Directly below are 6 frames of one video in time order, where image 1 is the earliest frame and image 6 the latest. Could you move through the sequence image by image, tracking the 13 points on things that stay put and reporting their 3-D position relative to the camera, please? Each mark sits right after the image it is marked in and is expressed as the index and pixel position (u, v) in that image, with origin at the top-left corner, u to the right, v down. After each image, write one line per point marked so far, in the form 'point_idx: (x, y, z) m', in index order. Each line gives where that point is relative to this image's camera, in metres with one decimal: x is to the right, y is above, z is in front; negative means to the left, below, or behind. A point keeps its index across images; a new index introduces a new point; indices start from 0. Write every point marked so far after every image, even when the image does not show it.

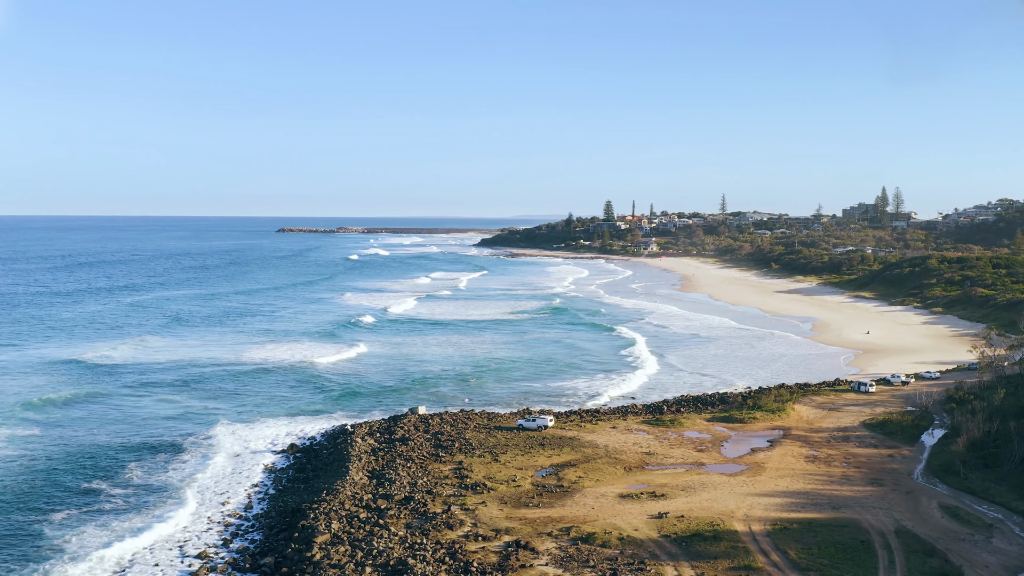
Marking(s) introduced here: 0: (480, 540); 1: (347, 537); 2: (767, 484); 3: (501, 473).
0: (-0.7, -5.5, +15.4) m
1: (-3.6, -5.5, +15.6) m
2: (+6.7, -5.1, +18.6) m
3: (-0.3, -5.0, +19.3) m
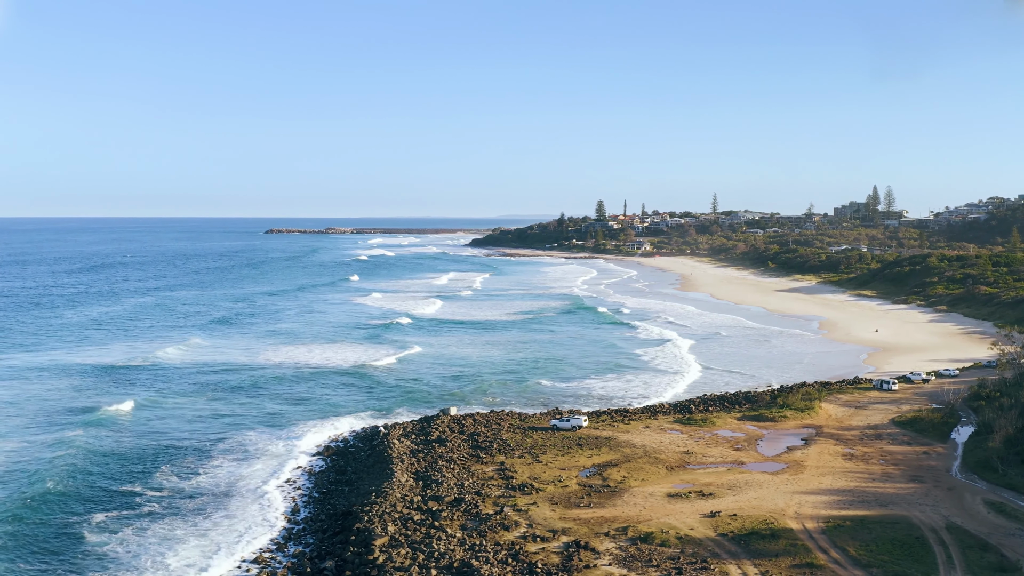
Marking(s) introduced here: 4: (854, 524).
0: (+0.6, -5.5, +15.4) m
1: (-2.3, -5.5, +15.5) m
2: (+7.9, -5.1, +18.8) m
3: (+0.9, -5.0, +19.3) m
4: (+7.7, -5.3, +16.0) m
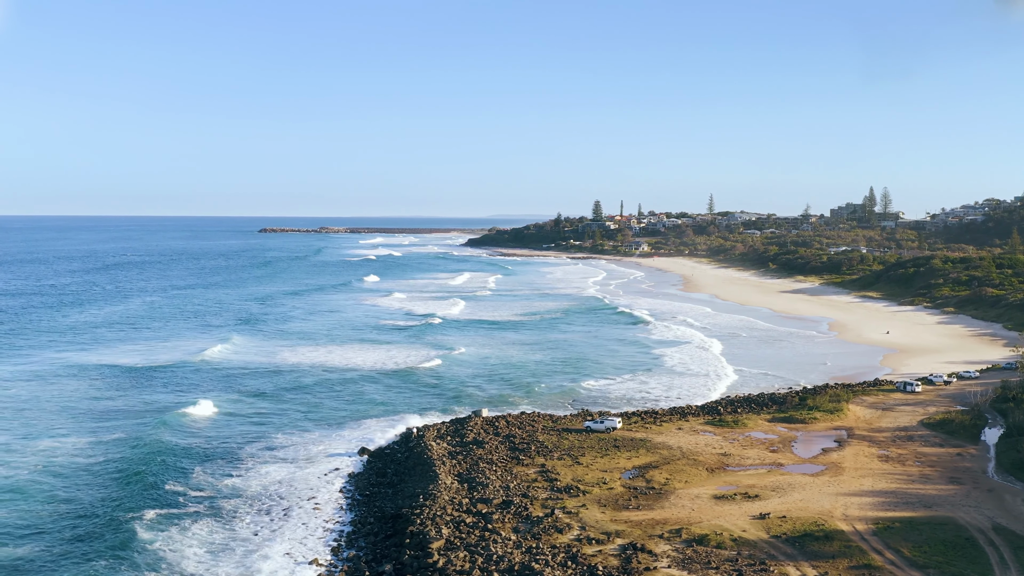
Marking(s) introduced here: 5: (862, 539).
0: (+1.8, -5.6, +15.5) m
1: (-1.1, -5.6, +15.6) m
2: (+9.1, -5.2, +19.0) m
3: (+2.1, -5.1, +19.4) m
4: (+8.9, -5.4, +16.2) m
5: (+7.7, -5.5, +15.6) m
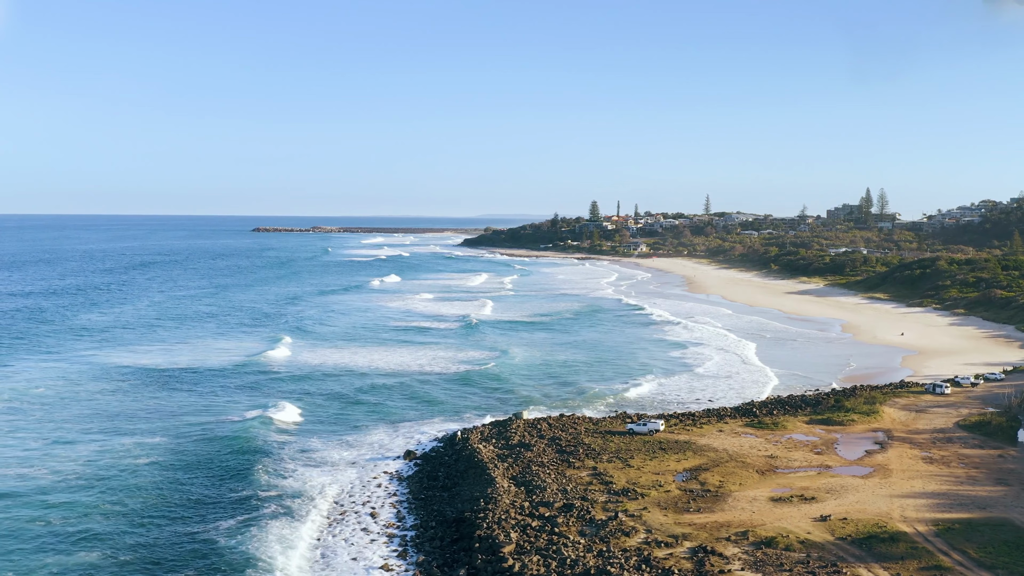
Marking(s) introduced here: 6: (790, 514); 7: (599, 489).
0: (+3.3, -5.7, +15.7) m
1: (+0.4, -5.7, +15.7) m
2: (+10.6, -5.4, +19.2) m
3: (+3.6, -5.2, +19.5) m
4: (+10.4, -5.5, +16.4) m
5: (+9.2, -5.6, +15.8) m
6: (+6.7, -5.5, +17.2) m
7: (+2.3, -5.3, +18.7) m
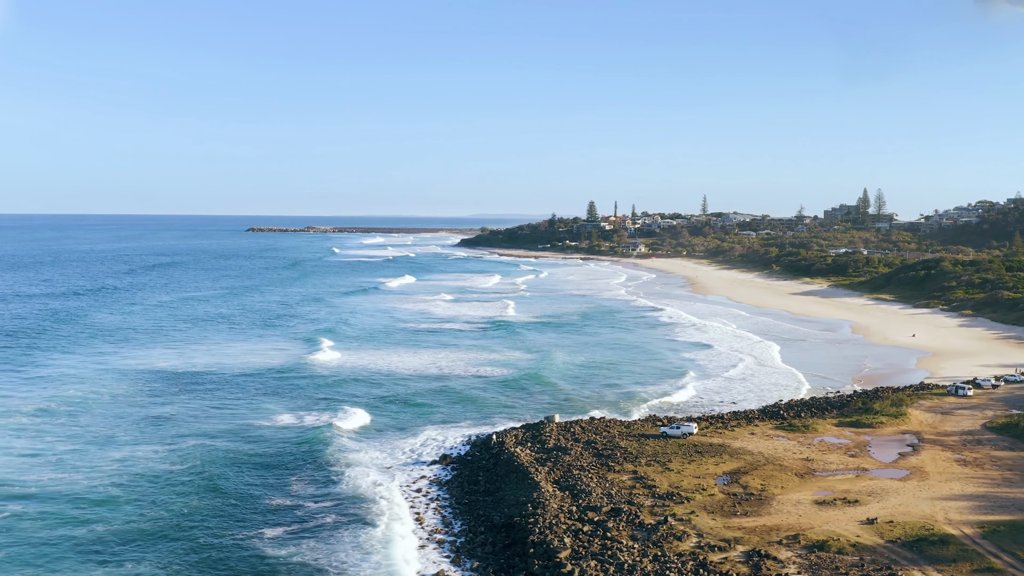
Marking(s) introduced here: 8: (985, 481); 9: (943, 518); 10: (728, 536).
0: (+4.6, -5.8, +15.8) m
1: (+1.6, -5.9, +15.8) m
2: (+11.8, -5.5, +19.5) m
3: (+4.8, -5.4, +19.7) m
4: (+11.7, -5.7, +16.6) m
5: (+10.4, -5.7, +16.0) m
6: (+7.9, -5.6, +17.4) m
7: (+3.5, -5.5, +18.9) m
8: (+13.3, -5.5, +20.0) m
9: (+10.5, -5.6, +17.4) m
10: (+5.0, -5.7, +16.5) m
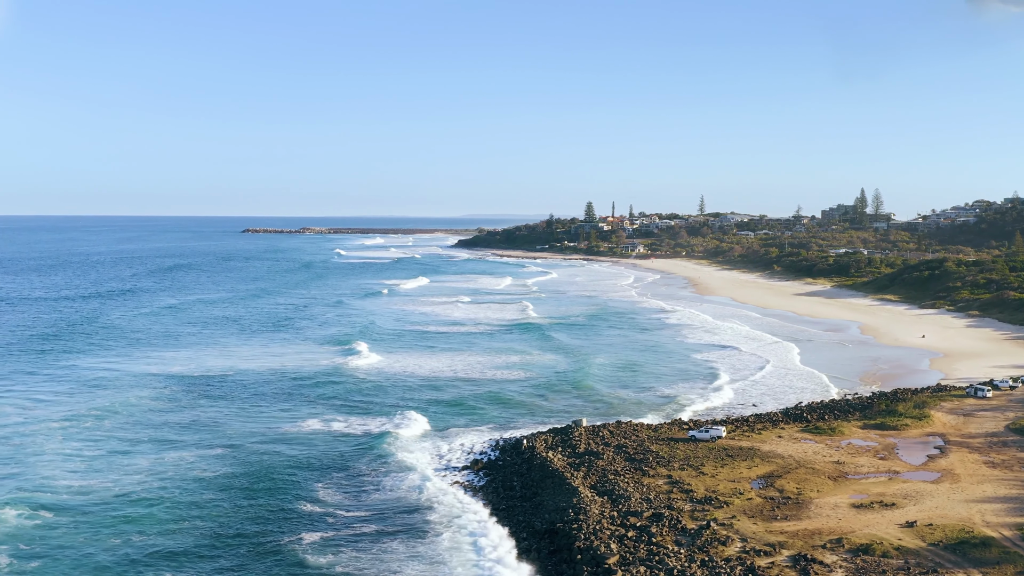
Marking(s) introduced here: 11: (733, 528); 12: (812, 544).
0: (+5.6, -6.0, +16.0) m
1: (+2.7, -6.0, +15.9) m
2: (+12.8, -5.6, +19.7) m
3: (+5.8, -5.5, +19.8) m
4: (+12.7, -5.8, +16.8) m
5: (+11.5, -5.9, +16.2) m
6: (+9.0, -5.8, +17.6) m
7: (+4.5, -5.6, +19.0) m
8: (+14.3, -5.6, +20.2) m
9: (+11.6, -5.8, +17.6) m
10: (+6.1, -5.9, +16.6) m
11: (+5.3, -5.8, +17.3) m
12: (+6.9, -5.9, +16.5) m
